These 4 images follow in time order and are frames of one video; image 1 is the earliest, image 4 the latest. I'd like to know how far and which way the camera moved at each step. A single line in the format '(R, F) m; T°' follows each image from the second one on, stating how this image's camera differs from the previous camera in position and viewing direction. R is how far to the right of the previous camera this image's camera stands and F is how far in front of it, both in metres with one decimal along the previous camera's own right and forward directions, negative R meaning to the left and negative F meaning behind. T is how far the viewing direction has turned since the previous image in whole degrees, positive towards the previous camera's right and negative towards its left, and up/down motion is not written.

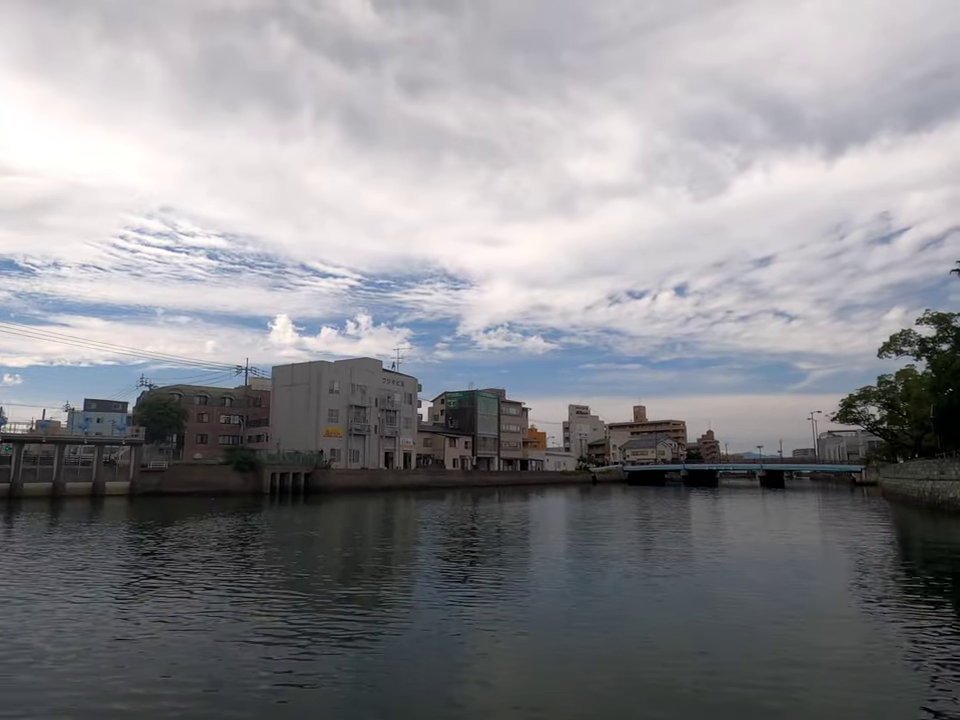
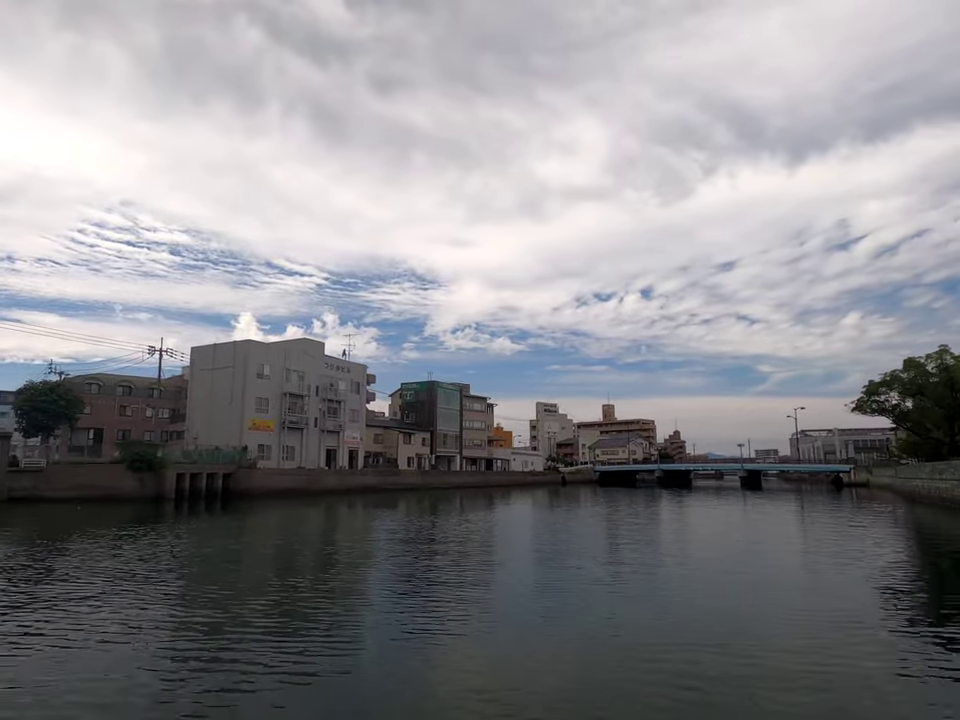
(+0.4, +4.2) m; +3°
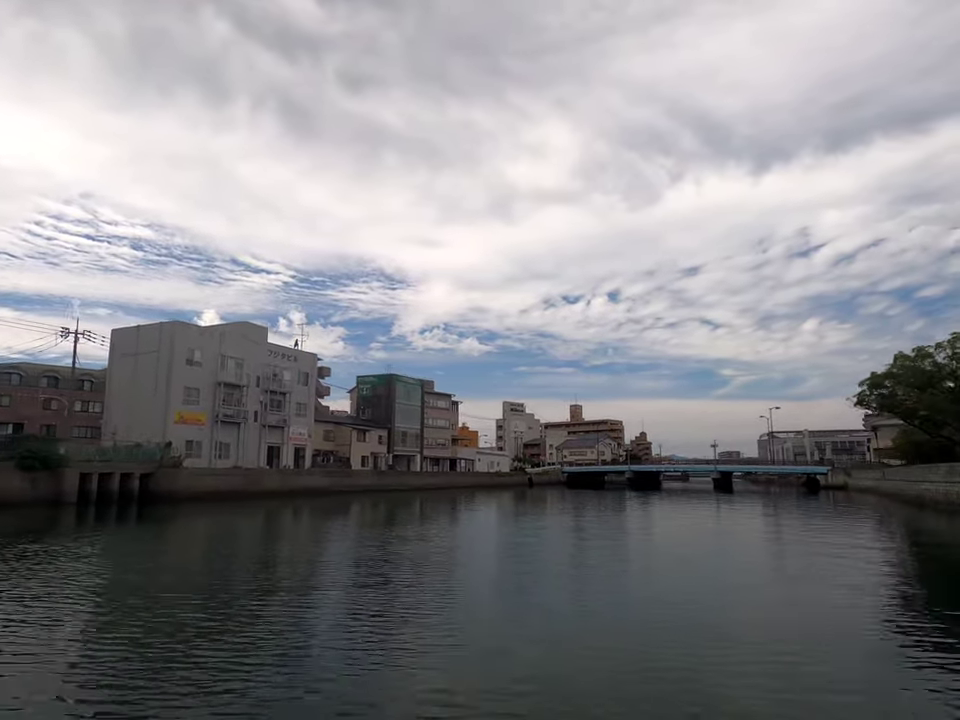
(+0.3, +2.5) m; +3°
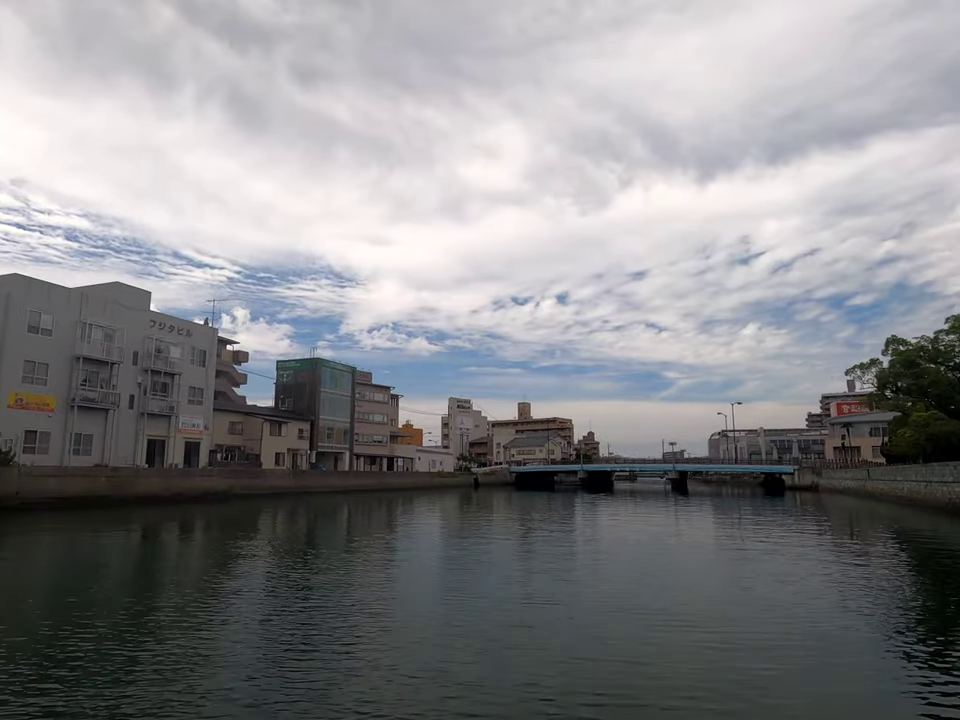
(+0.5, +4.1) m; +4°
